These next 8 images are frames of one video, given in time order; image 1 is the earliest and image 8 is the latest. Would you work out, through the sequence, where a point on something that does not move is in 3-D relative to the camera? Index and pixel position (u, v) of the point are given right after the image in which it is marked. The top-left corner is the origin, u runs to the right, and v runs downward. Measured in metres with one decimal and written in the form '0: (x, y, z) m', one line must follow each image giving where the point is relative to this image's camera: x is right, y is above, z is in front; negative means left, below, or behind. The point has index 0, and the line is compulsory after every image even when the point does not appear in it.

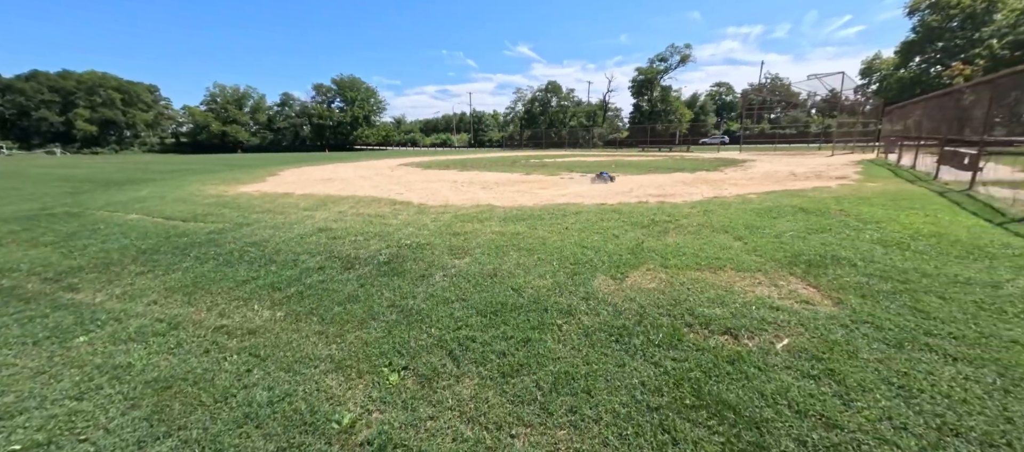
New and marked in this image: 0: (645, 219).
0: (+2.0, +0.1, +5.6) m
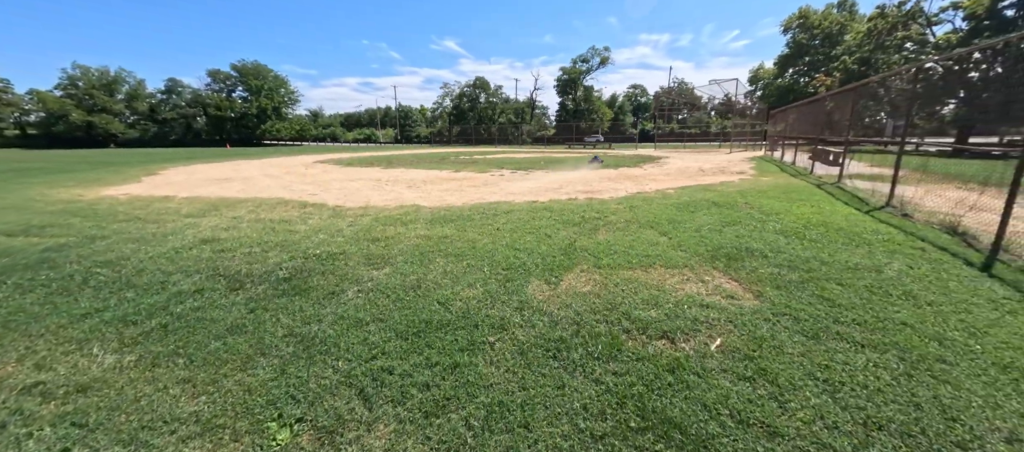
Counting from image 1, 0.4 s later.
0: (+0.9, +0.1, +5.6) m
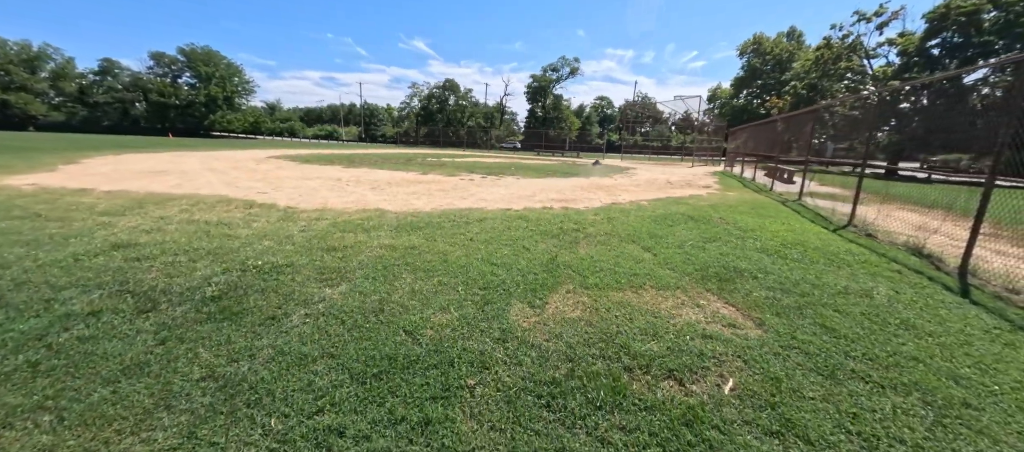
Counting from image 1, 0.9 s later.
0: (+0.6, 0.0, +5.3) m
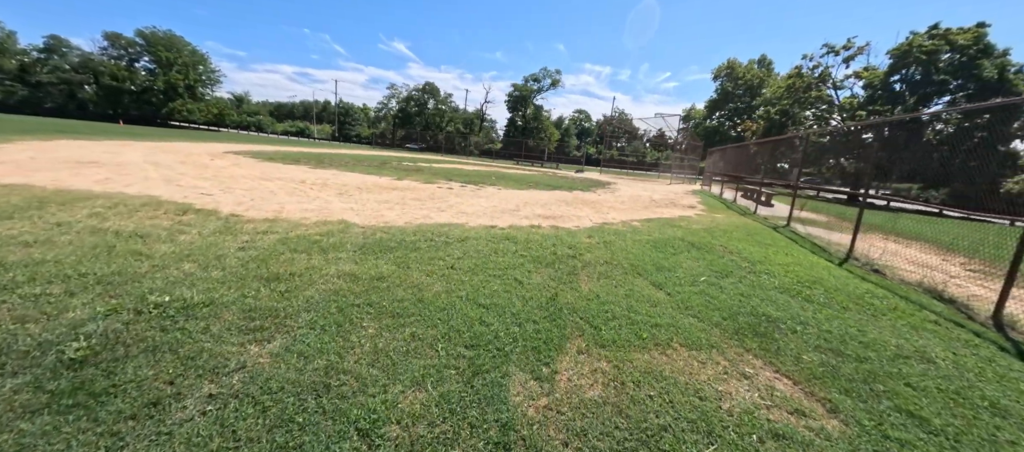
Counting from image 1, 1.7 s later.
0: (+0.4, -0.3, +4.6) m
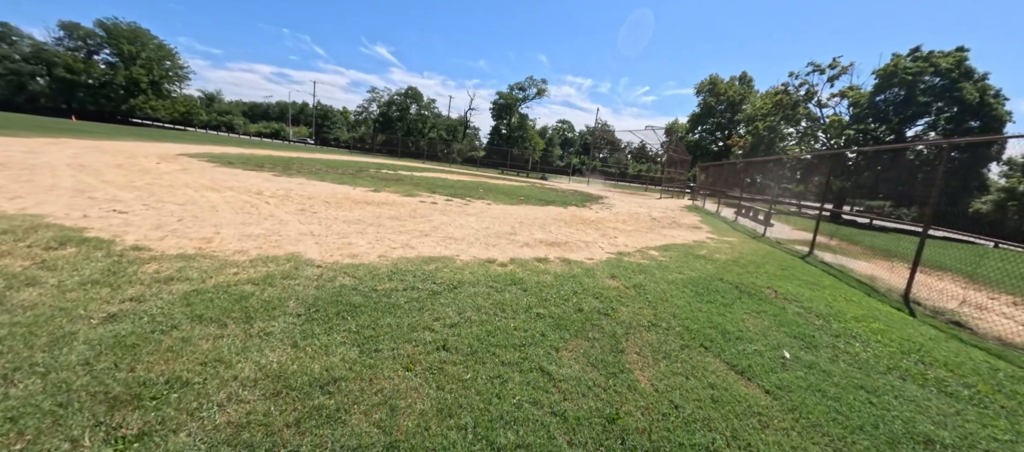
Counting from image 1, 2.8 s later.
0: (+0.5, -0.7, +3.4) m
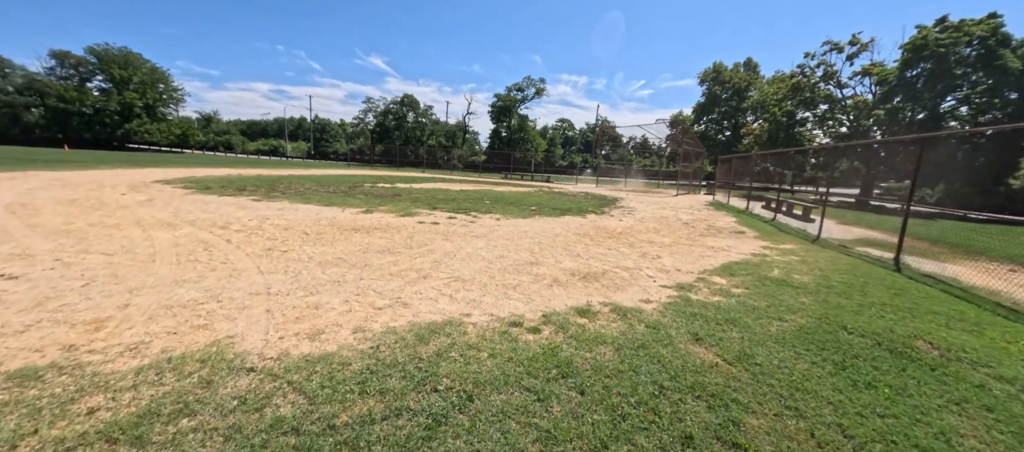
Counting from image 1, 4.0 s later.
0: (+0.8, -1.1, +2.0) m
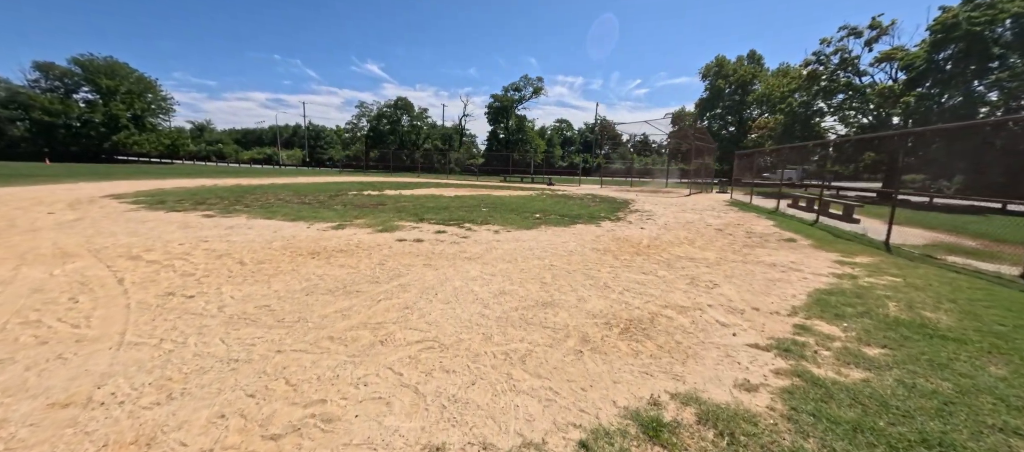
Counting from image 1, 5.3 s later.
0: (+0.9, -1.3, +0.3) m
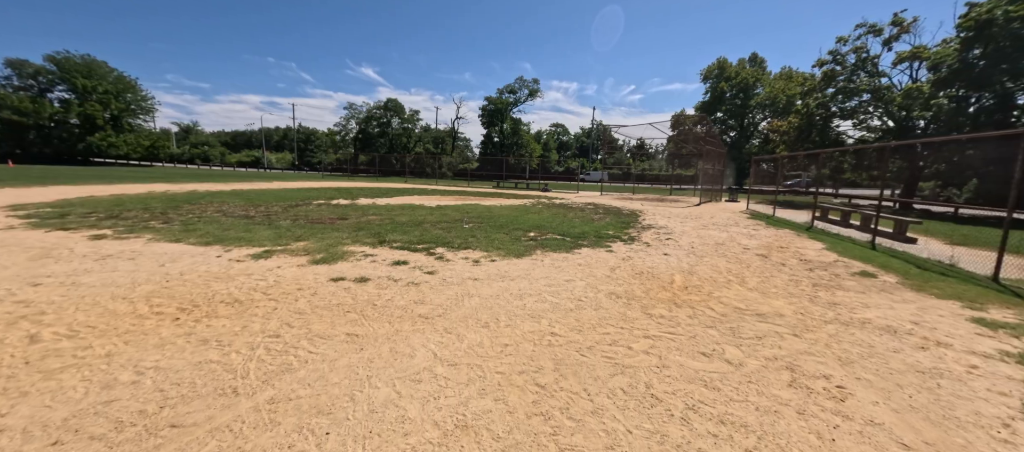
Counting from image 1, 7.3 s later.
0: (+0.7, -1.7, -1.7) m
